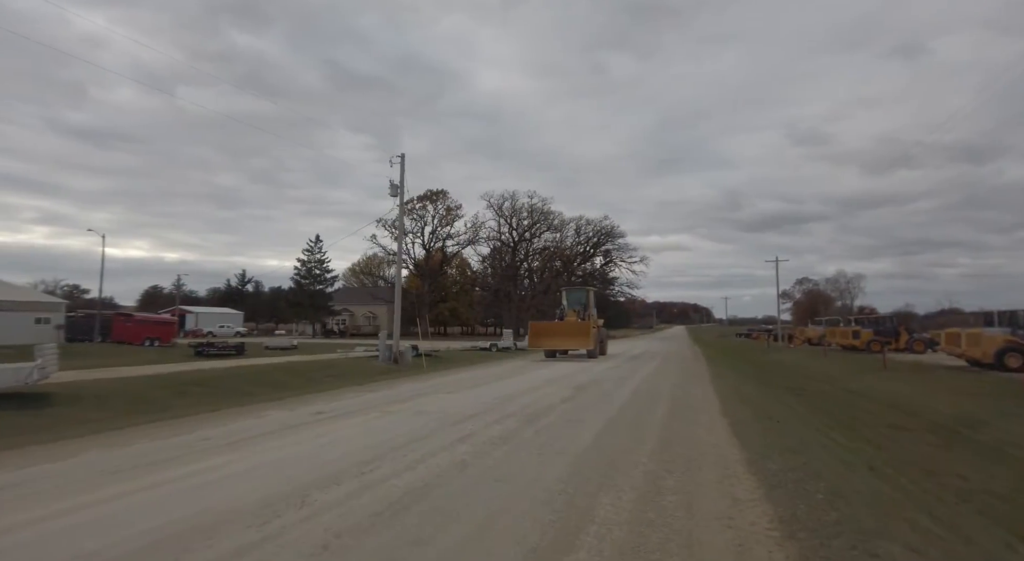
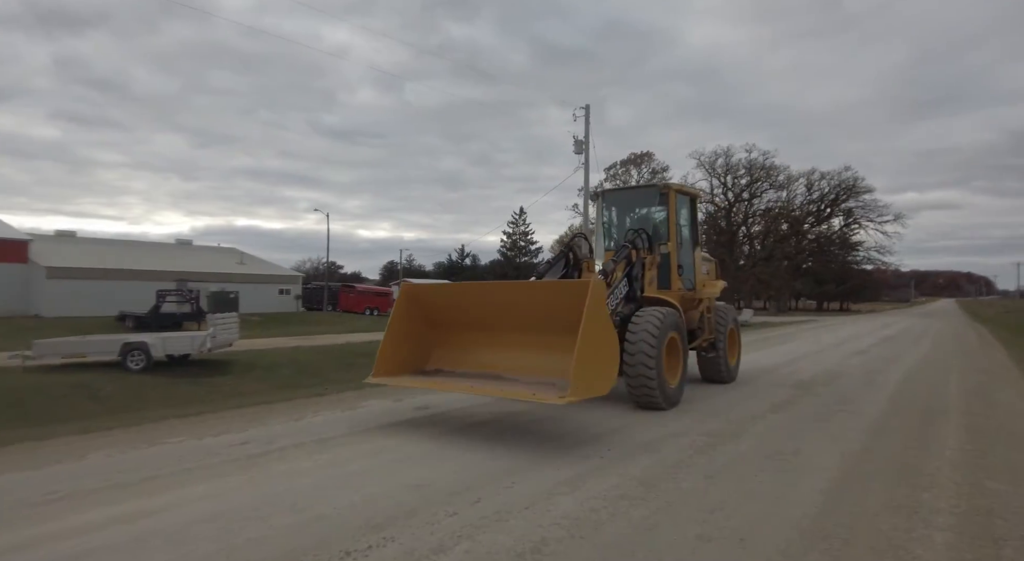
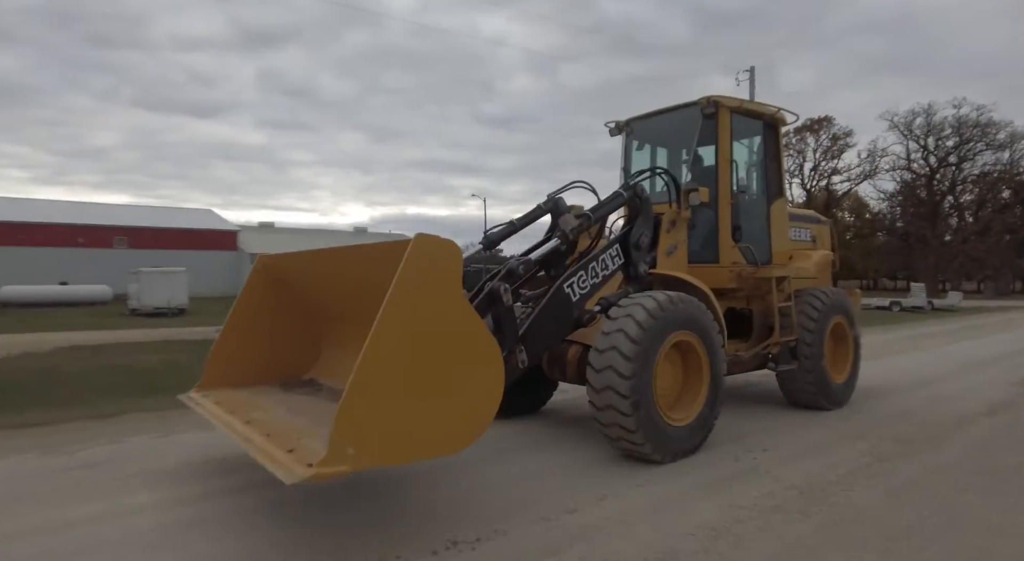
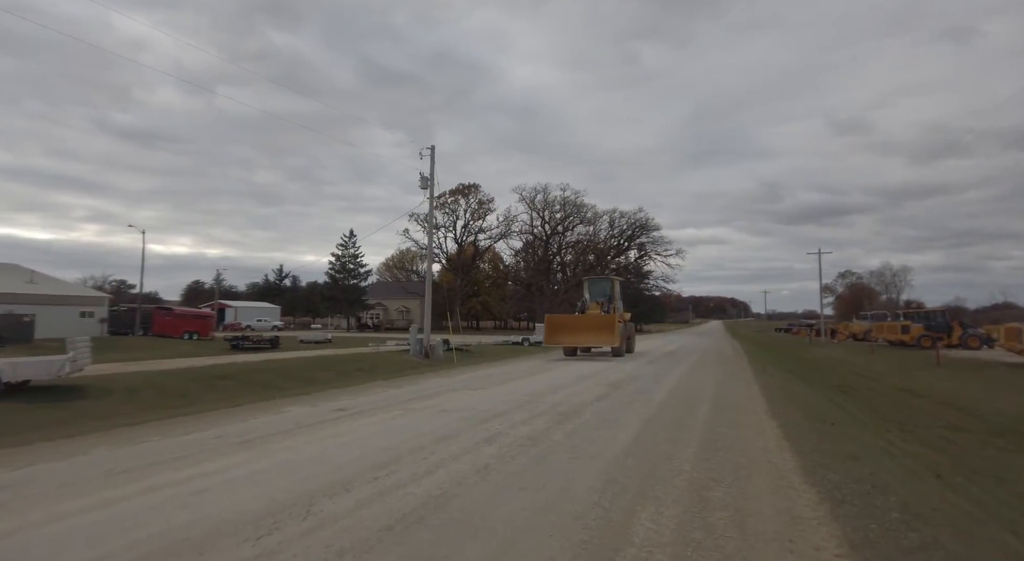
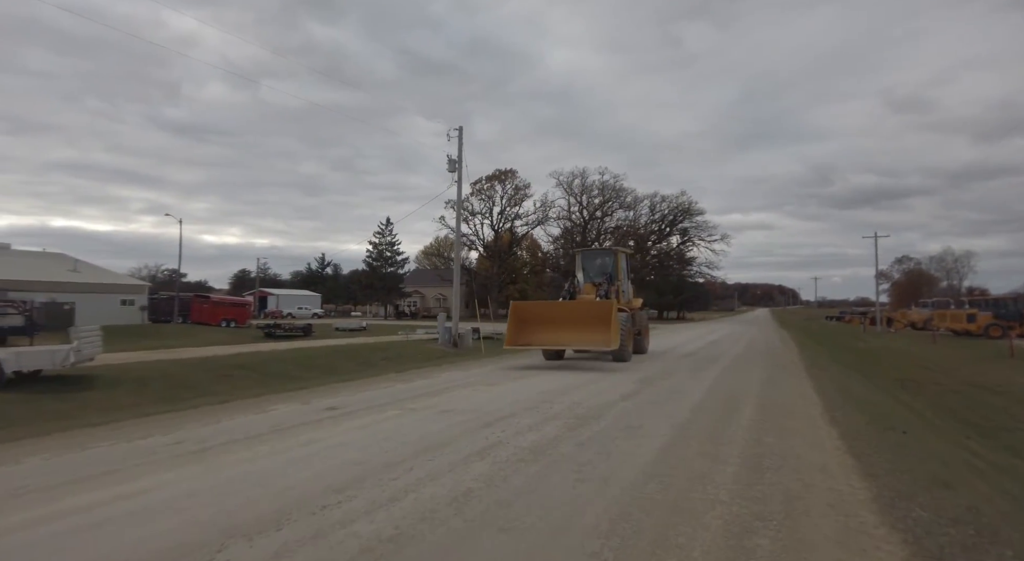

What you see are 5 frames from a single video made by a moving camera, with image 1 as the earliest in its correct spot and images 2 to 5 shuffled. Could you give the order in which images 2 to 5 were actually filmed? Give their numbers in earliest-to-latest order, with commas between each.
4, 5, 2, 3
